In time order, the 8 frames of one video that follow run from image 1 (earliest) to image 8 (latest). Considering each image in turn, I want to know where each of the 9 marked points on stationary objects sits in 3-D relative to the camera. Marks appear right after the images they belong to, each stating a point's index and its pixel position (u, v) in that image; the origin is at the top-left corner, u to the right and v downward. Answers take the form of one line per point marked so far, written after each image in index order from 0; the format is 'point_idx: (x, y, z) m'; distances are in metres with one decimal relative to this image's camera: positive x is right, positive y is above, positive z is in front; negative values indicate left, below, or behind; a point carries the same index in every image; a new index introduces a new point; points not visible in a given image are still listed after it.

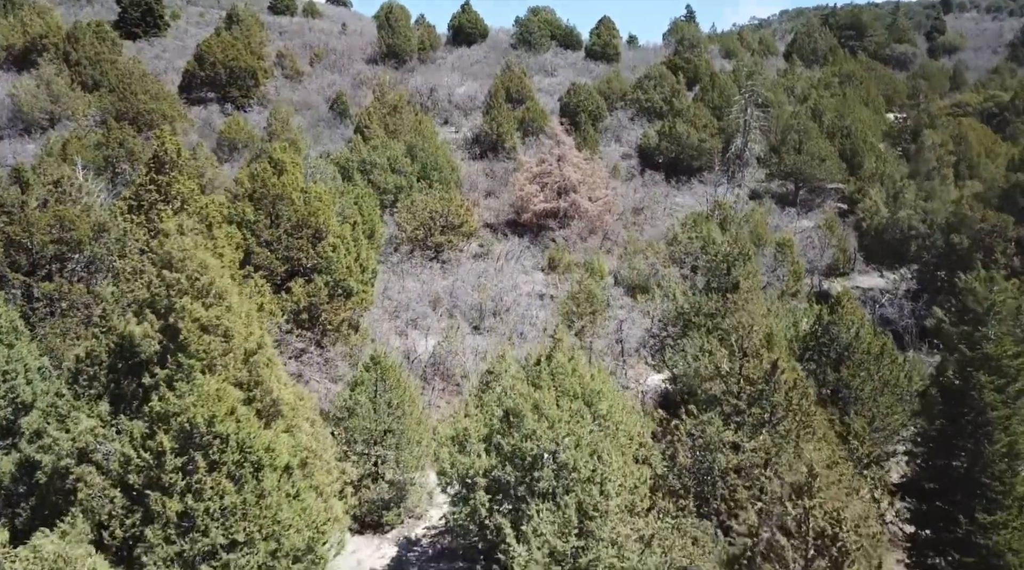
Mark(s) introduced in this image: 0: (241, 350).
0: (-5.7, -1.4, +20.4) m
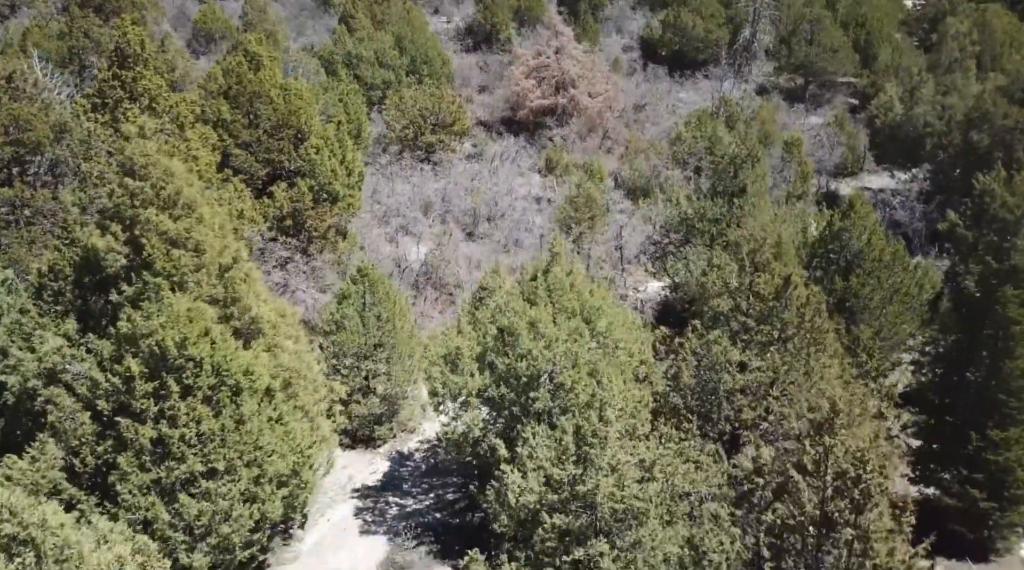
0: (-5.8, +0.4, +19.0) m
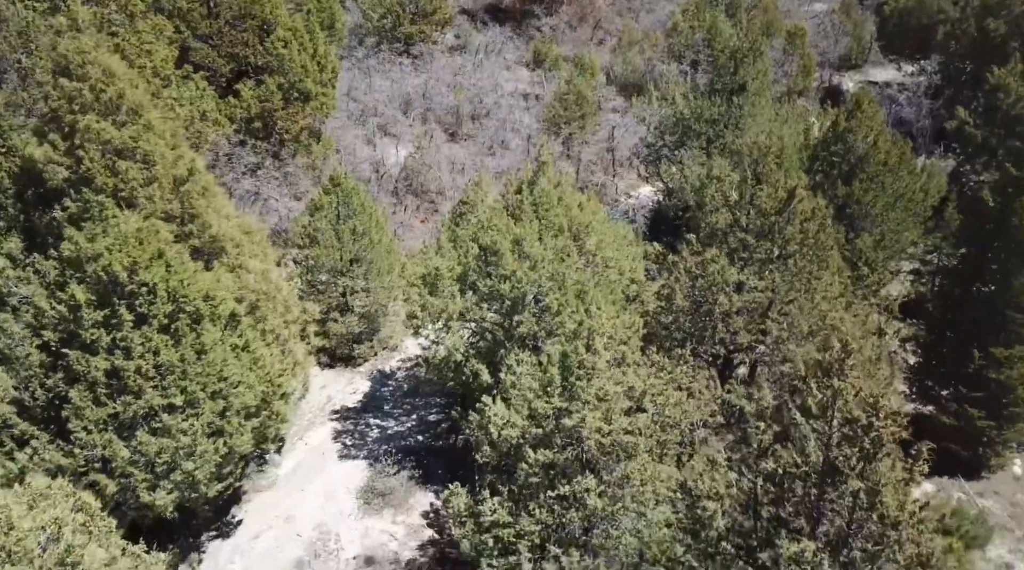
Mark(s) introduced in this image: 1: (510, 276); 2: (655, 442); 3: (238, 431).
0: (-6.2, +1.9, +17.4) m
1: (-0.1, +0.2, +18.9) m
2: (+2.4, -2.6, +16.0) m
3: (-4.9, -2.6, +17.3) m
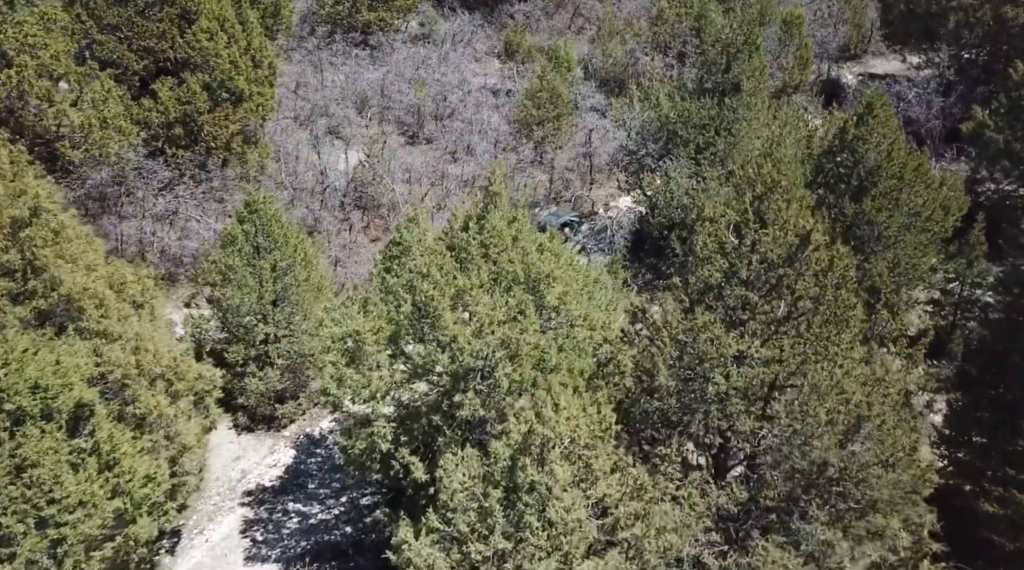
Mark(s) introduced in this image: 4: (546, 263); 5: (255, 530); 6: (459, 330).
0: (-7.1, +0.7, +13.2) m
1: (-1.0, -0.9, +14.8) m
2: (+1.5, -3.7, +12.1) m
3: (-5.8, -3.7, +13.2) m
4: (+0.6, +0.4, +16.2) m
5: (-4.8, -4.5, +18.1) m
6: (-0.8, -0.7, +15.0) m
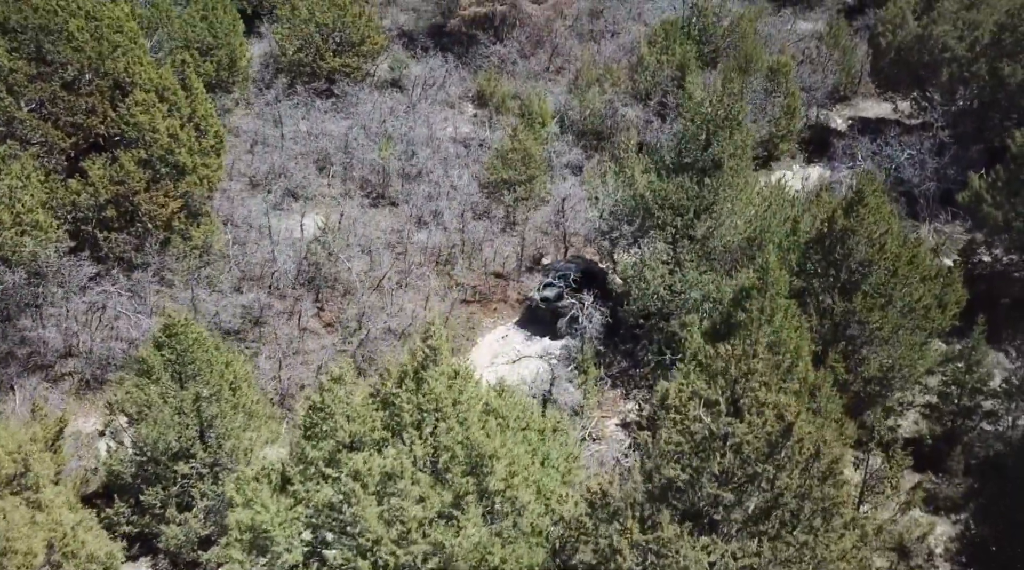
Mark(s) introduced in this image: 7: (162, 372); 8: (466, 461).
0: (-7.9, -1.8, +11.0) m
1: (-1.9, -3.4, +12.6) m
2: (+0.7, -6.3, +9.9) m
3: (-6.7, -6.2, +11.0) m
4: (-0.3, -2.2, +14.0) m
5: (-5.8, -7.0, +15.8) m
6: (-1.7, -3.2, +12.8) m
7: (-6.5, -1.6, +17.9) m
8: (-0.7, -2.5, +13.9) m
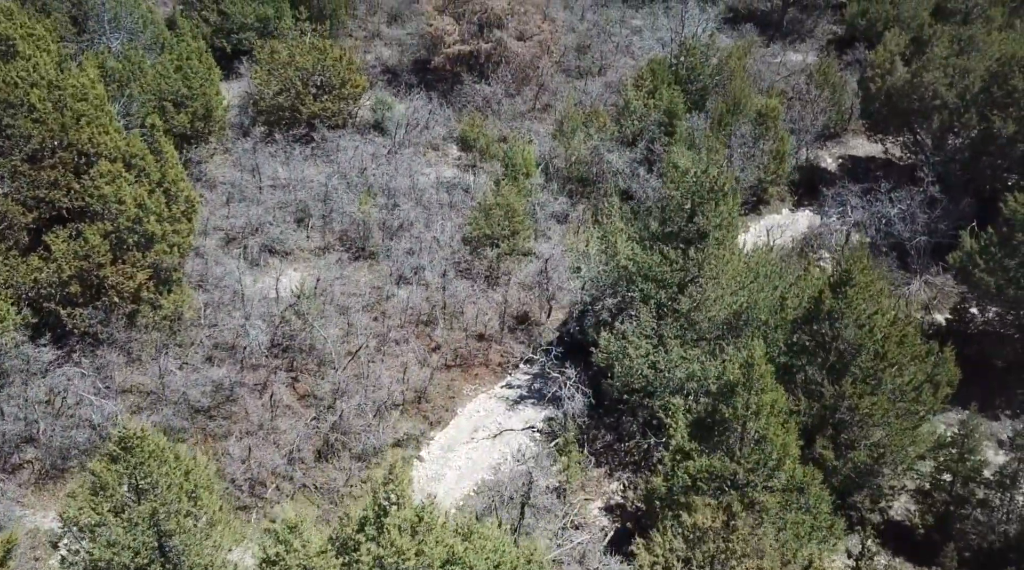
0: (-8.4, -3.7, +10.1) m
1: (-2.3, -5.4, +11.8) m
2: (+0.2, -8.2, +9.0) m
3: (-7.1, -8.2, +10.1) m
4: (-0.8, -4.1, +13.1) m
5: (-6.2, -9.0, +14.9) m
6: (-2.2, -5.2, +12.0) m
7: (-7.0, -3.6, +17.0) m
8: (-1.1, -4.4, +13.0) m
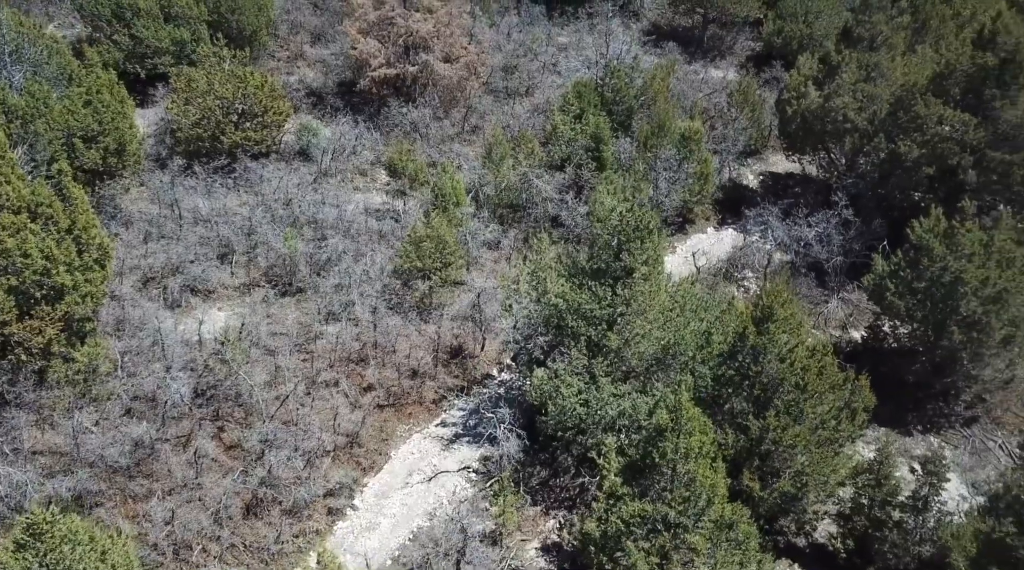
0: (-9.0, -5.0, +9.0) m
1: (-3.0, -6.5, +11.0) m
2: (-0.2, -9.2, +8.5) m
3: (-7.6, -9.4, +9.0) m
4: (-1.6, -5.2, +12.5) m
5: (-7.0, -10.2, +13.9) m
6: (-2.9, -6.3, +11.2) m
7: (-8.1, -4.8, +16.0) m
8: (-1.9, -5.5, +12.4) m
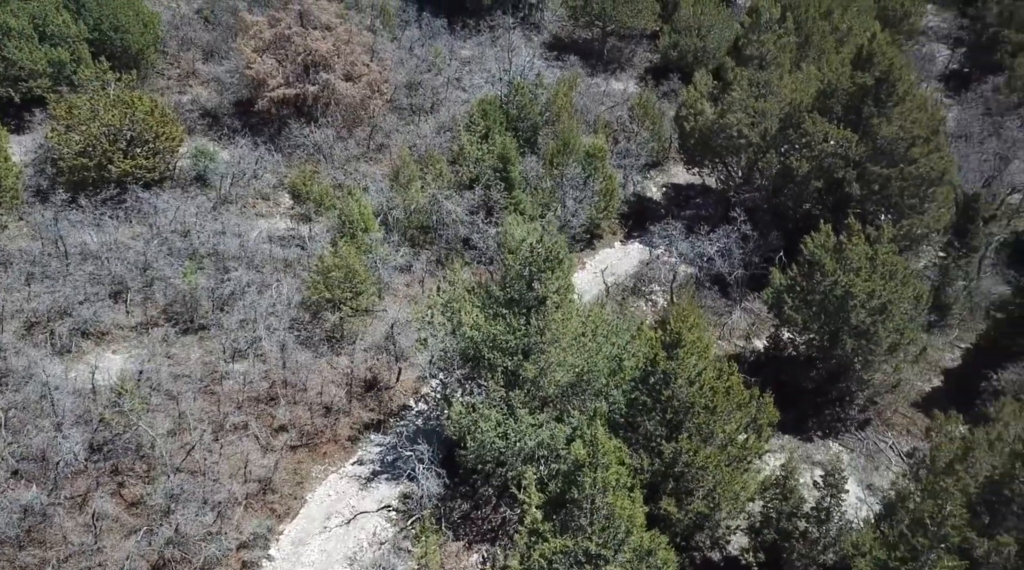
0: (-9.3, -6.1, +7.4) m
1: (-3.5, -7.4, +10.1) m
2: (-0.4, -10.1, +7.8) m
3: (-7.8, -10.5, +7.6) m
4: (-2.3, -6.1, +11.7) m
5: (-7.7, -11.3, +12.6) m
6: (-3.4, -7.2, +10.3) m
7: (-9.1, -6.0, +14.5) m
8: (-2.6, -6.4, +11.5) m
